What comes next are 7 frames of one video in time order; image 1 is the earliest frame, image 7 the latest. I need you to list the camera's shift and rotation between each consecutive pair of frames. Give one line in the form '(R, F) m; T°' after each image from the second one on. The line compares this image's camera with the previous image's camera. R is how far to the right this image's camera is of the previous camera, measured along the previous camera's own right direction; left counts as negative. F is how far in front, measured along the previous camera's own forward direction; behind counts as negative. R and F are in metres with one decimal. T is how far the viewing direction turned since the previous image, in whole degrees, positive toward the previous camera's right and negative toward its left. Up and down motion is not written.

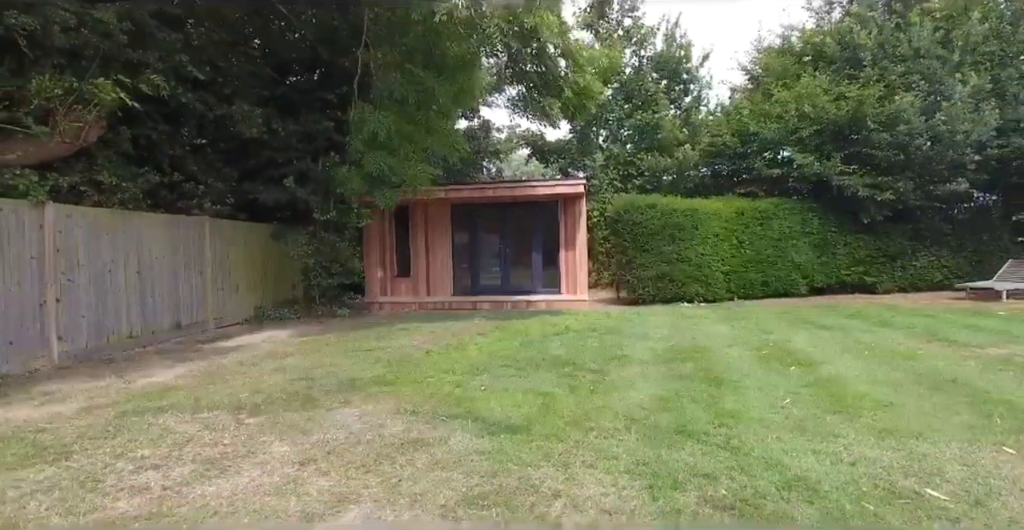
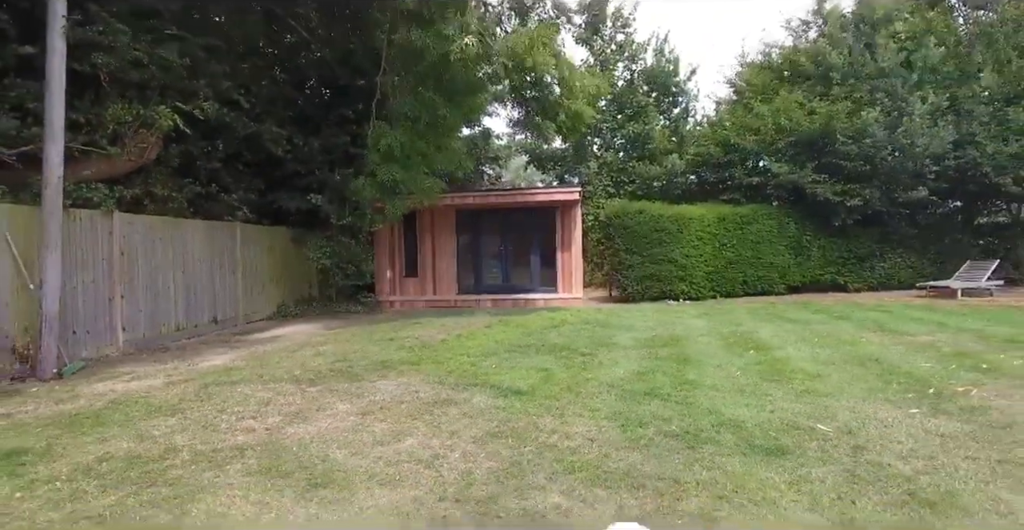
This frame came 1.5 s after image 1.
(-0.1, -1.1) m; 0°
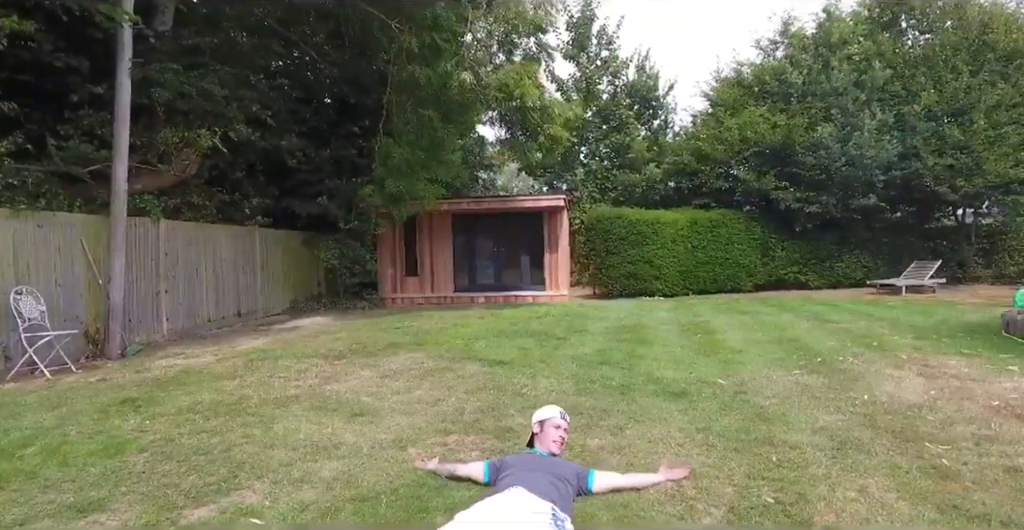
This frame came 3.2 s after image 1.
(+0.1, -1.3) m; 0°
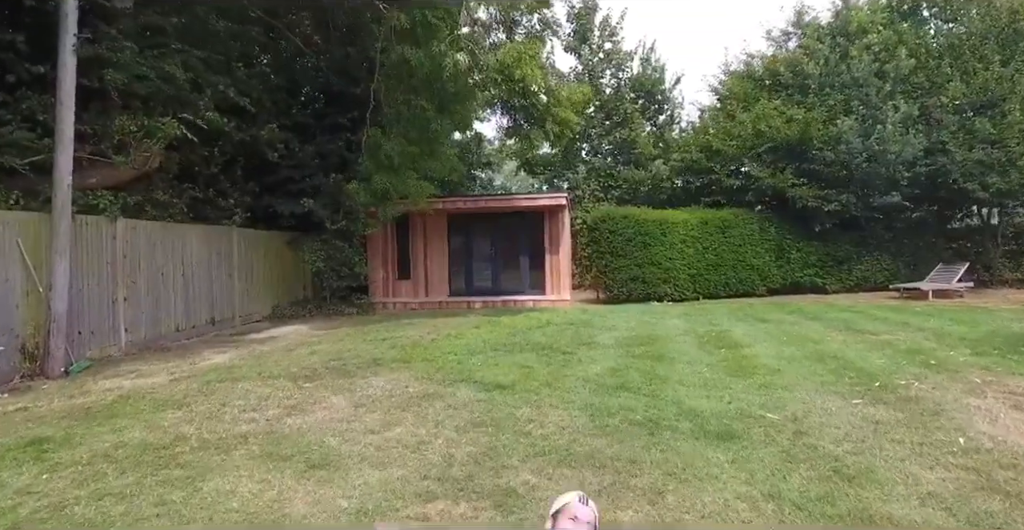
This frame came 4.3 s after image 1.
(0.0, +0.9) m; 0°
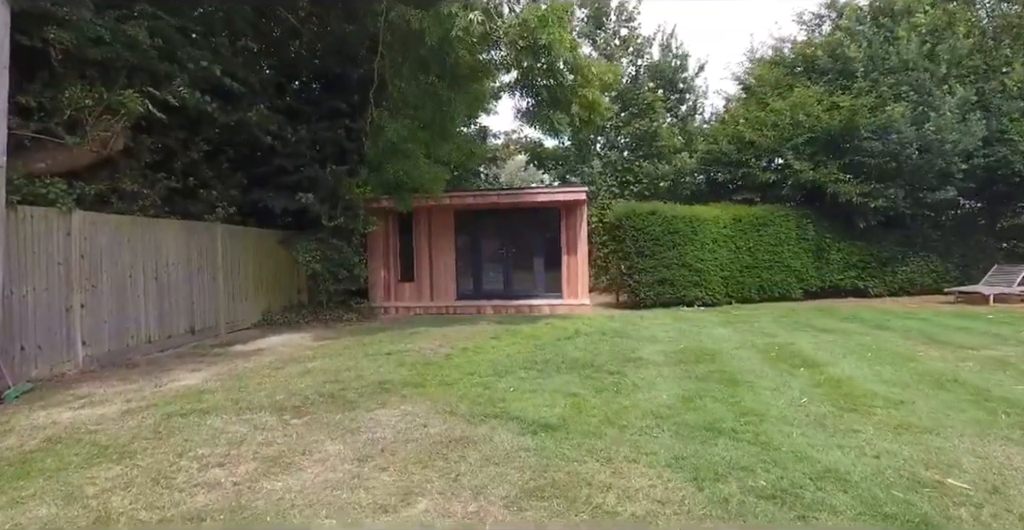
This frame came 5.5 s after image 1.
(-0.4, +1.3) m; 0°
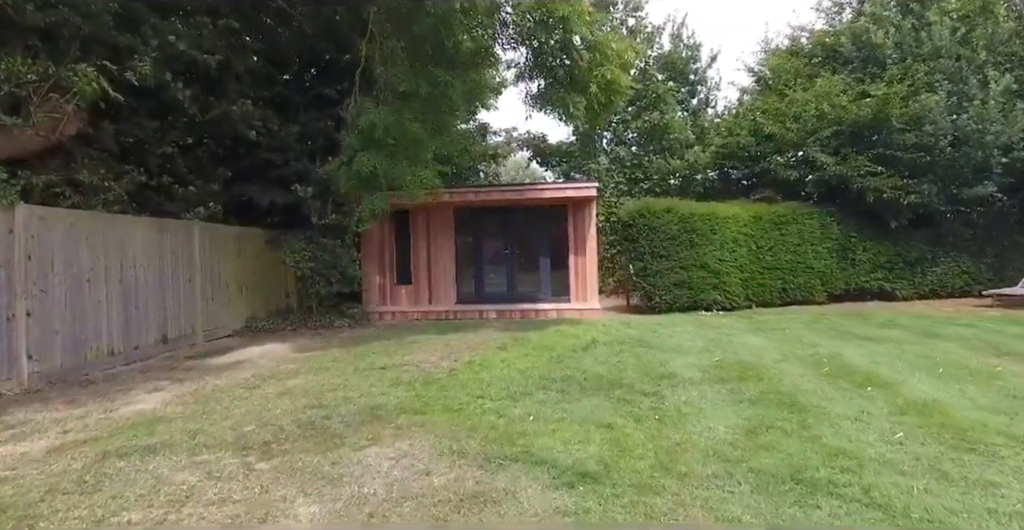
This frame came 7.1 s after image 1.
(-0.2, +0.9) m; 0°
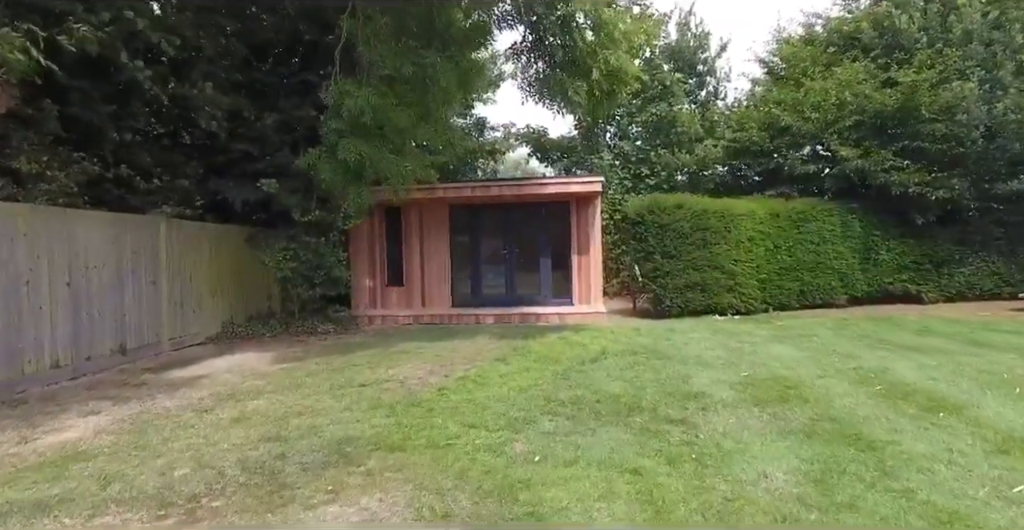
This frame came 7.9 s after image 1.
(0.0, +0.9) m; 0°
